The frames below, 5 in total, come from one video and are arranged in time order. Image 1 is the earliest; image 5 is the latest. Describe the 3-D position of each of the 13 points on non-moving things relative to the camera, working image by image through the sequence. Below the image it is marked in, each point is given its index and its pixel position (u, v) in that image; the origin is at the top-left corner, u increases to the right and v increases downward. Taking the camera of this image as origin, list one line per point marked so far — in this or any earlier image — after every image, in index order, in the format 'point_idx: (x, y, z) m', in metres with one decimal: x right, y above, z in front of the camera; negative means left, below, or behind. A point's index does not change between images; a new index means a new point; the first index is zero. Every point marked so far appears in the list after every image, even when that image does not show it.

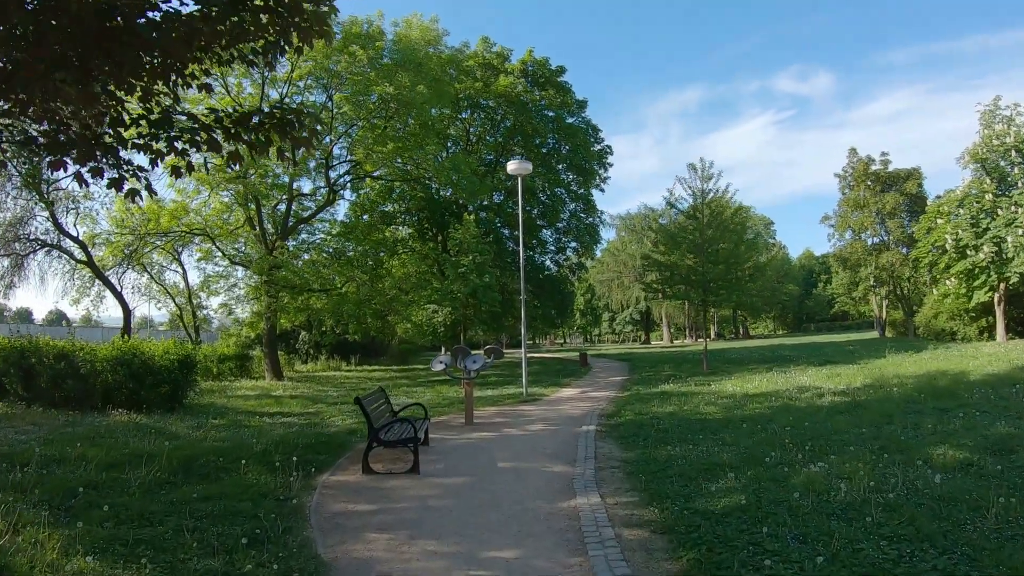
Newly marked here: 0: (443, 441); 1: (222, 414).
0: (-0.8, -1.9, +7.8) m
1: (-5.7, -2.5, +12.9) m
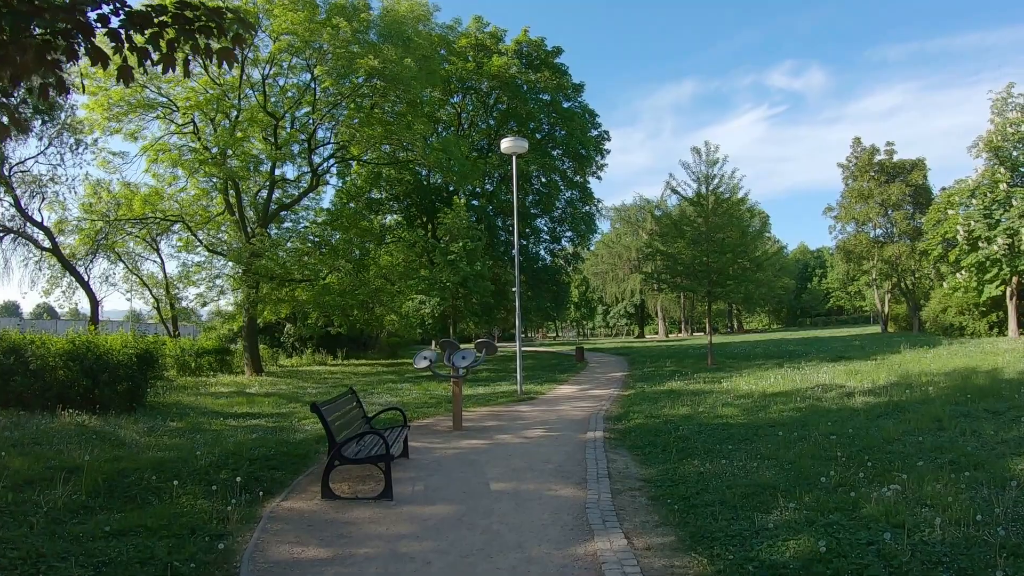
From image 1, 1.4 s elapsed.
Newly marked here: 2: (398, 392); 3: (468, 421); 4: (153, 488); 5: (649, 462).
0: (-0.9, -1.7, +6.6) m
1: (-5.8, -2.3, +11.6) m
2: (-2.3, -2.1, +12.9) m
3: (-0.6, -1.8, +8.8) m
4: (-3.2, -1.8, +5.8) m
5: (+1.3, -1.6, +6.0) m
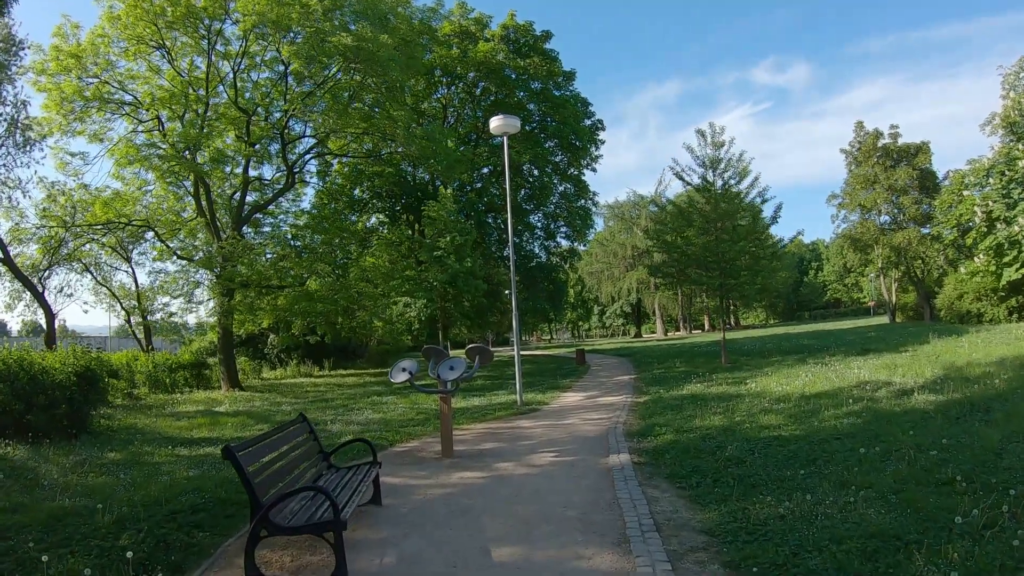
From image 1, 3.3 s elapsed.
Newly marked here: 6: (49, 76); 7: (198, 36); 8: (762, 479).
0: (-0.8, -1.6, +5.0) m
1: (-5.8, -2.4, +10.0) m
2: (-2.3, -2.1, +11.3) m
3: (-0.6, -1.7, +7.2) m
4: (-3.2, -1.8, +4.2) m
5: (+1.3, -1.5, +4.5) m
6: (-13.2, +6.0, +18.3) m
7: (-9.0, +7.2, +18.7) m
8: (+1.9, -1.4, +4.9) m
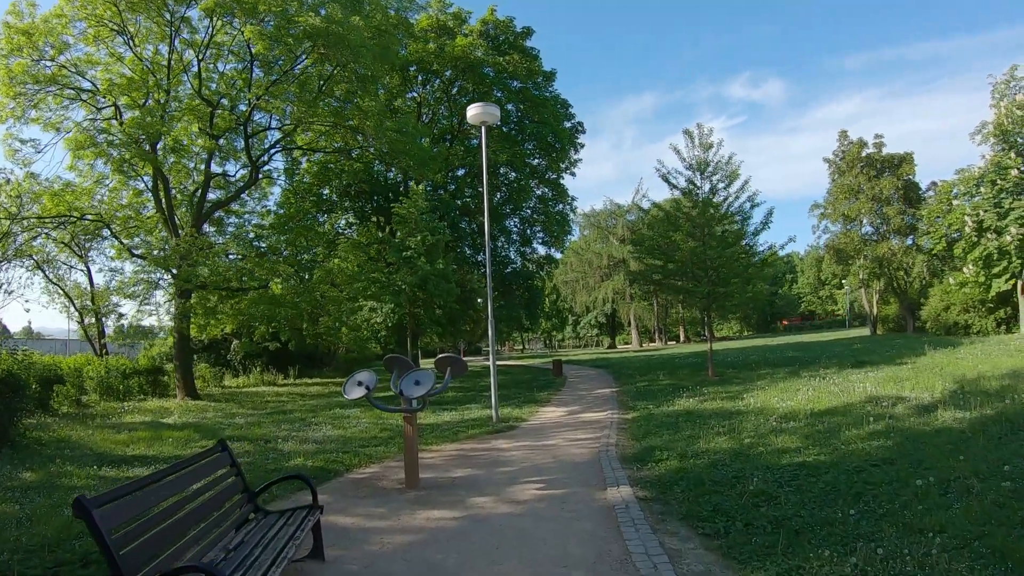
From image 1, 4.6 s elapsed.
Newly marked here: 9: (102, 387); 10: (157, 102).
0: (-1.0, -1.6, +4.0) m
1: (-6.2, -2.3, +8.7) m
2: (-2.7, -2.1, +10.2) m
3: (-0.8, -1.7, +6.1) m
4: (-3.2, -1.7, +3.0) m
5: (+1.2, -1.4, +3.5) m
6: (-13.7, +6.1, +16.9) m
7: (-9.5, +7.2, +17.4) m
8: (+1.8, -1.4, +3.9) m
9: (-12.7, -3.1, +20.0) m
10: (-9.1, +4.8, +16.7) m
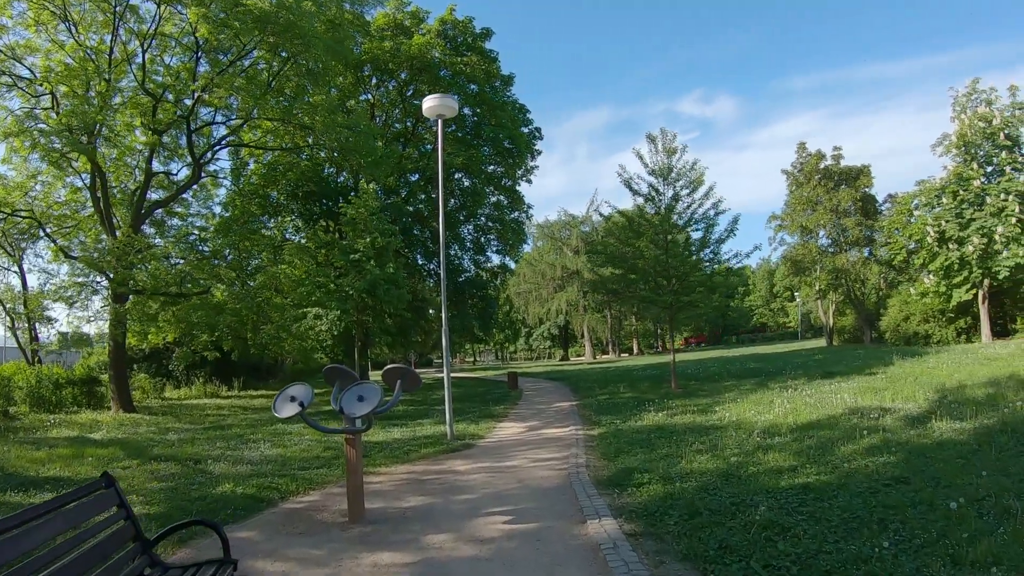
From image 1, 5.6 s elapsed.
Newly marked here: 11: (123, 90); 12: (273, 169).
0: (-1.1, -1.5, +3.1) m
1: (-6.6, -2.3, +7.5) m
2: (-3.2, -2.1, +9.2) m
3: (-1.1, -1.7, +5.3) m
4: (-3.3, -1.6, +2.0) m
5: (+1.1, -1.4, +2.8) m
6: (-14.6, +6.0, +15.3) m
7: (-10.4, +7.1, +16.1) m
8: (+1.6, -1.4, +3.3) m
9: (-13.9, -3.2, +18.3) m
10: (-10.0, +4.7, +15.4) m
11: (-9.9, +5.0, +16.2) m
12: (-7.2, +3.7, +19.7) m
